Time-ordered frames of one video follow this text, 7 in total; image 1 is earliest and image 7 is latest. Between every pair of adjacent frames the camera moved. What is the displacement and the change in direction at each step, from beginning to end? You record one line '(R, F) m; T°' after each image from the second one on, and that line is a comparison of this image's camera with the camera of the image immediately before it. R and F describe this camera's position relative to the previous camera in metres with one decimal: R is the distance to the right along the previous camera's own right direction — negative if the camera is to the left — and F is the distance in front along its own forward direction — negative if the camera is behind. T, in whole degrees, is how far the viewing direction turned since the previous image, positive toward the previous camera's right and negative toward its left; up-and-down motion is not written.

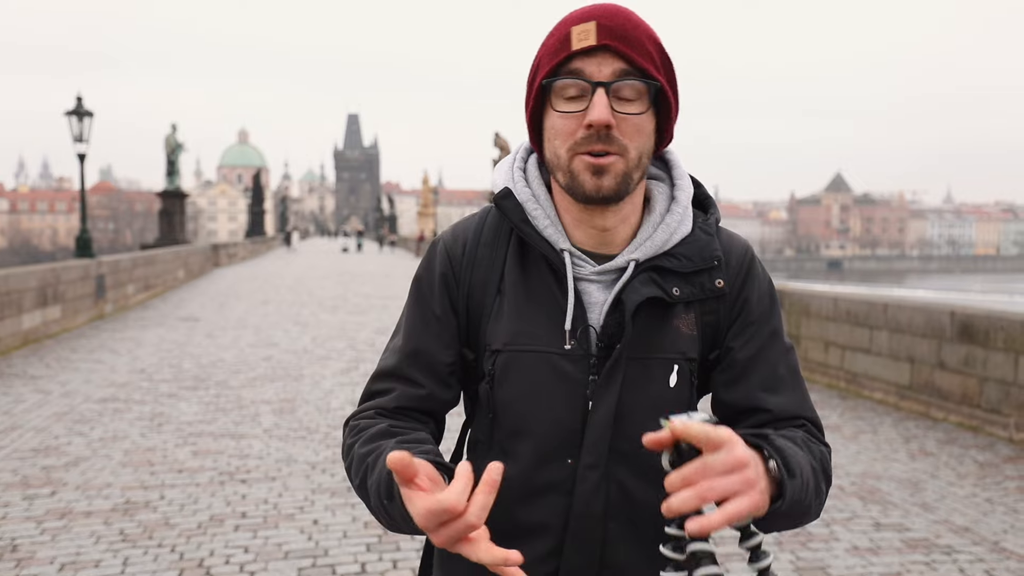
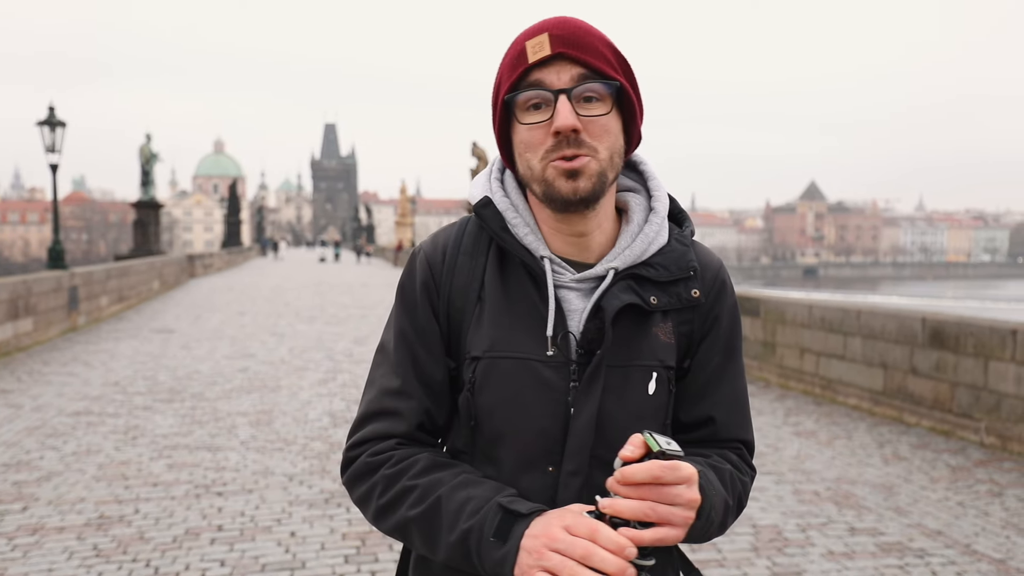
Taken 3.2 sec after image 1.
(-0.1, 0.0) m; +2°
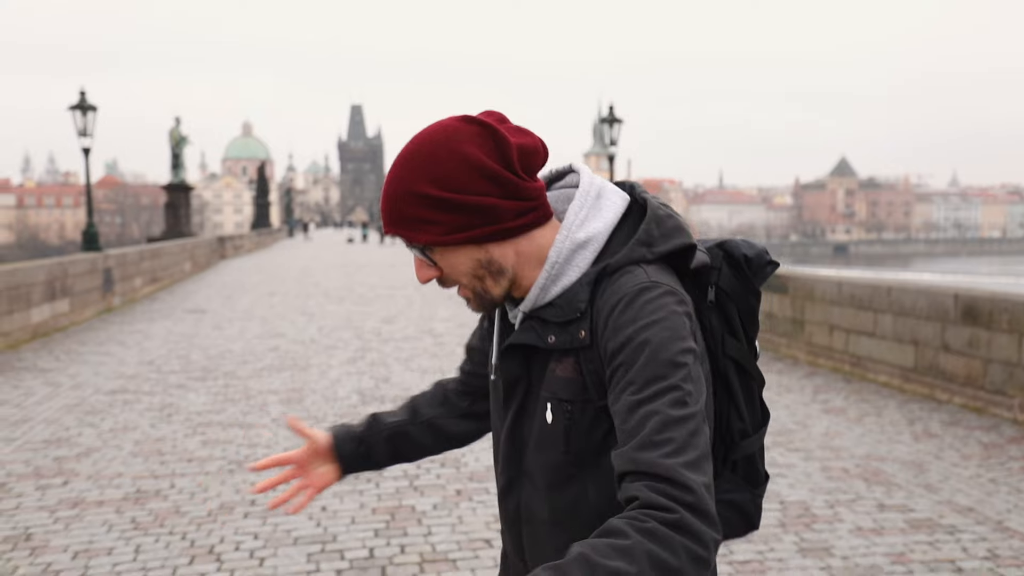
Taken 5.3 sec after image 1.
(+0.1, -0.1) m; -2°
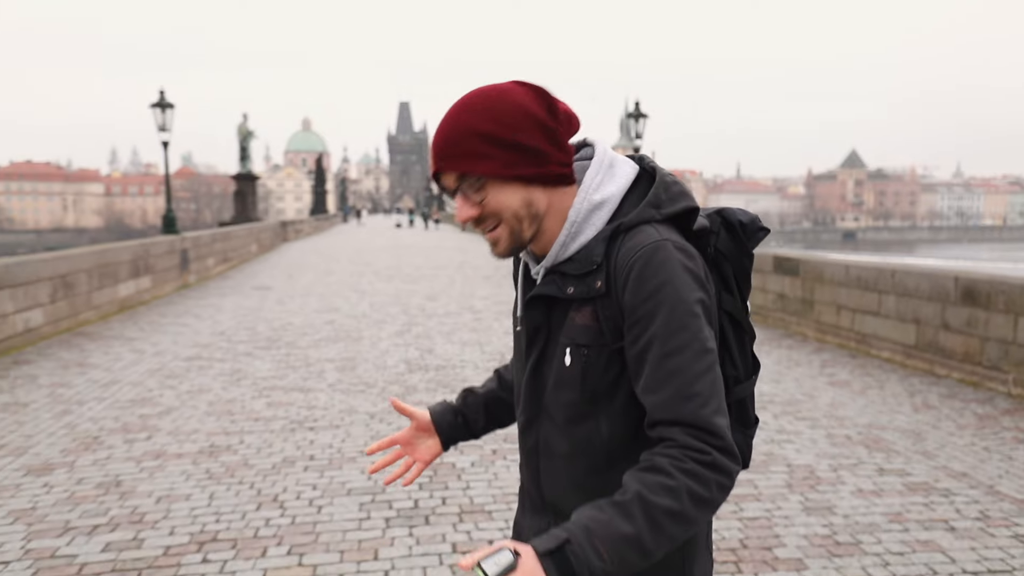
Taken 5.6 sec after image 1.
(+0.3, -2.1) m; -3°
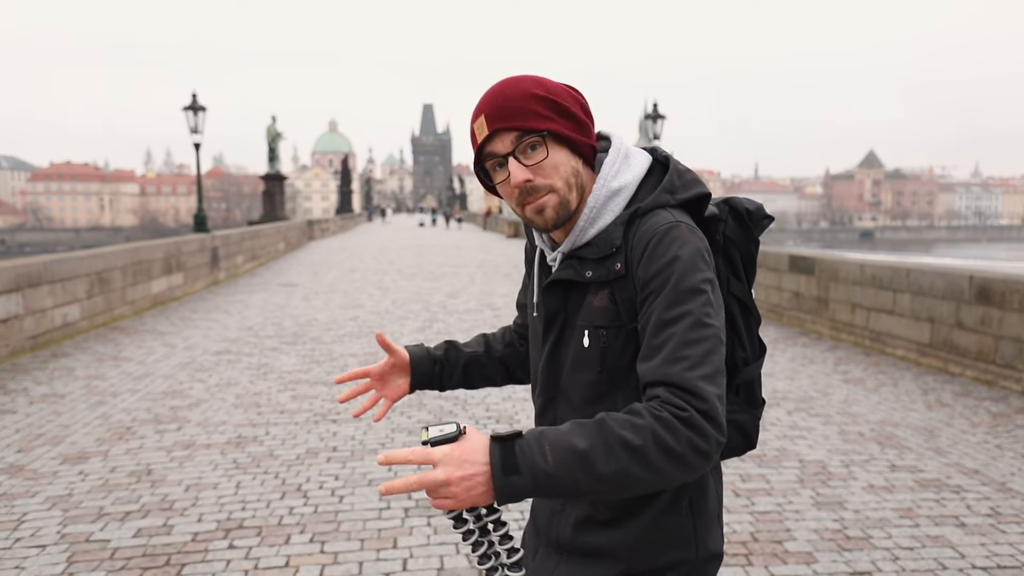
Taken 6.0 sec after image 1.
(+0.2, -0.6) m; -2°
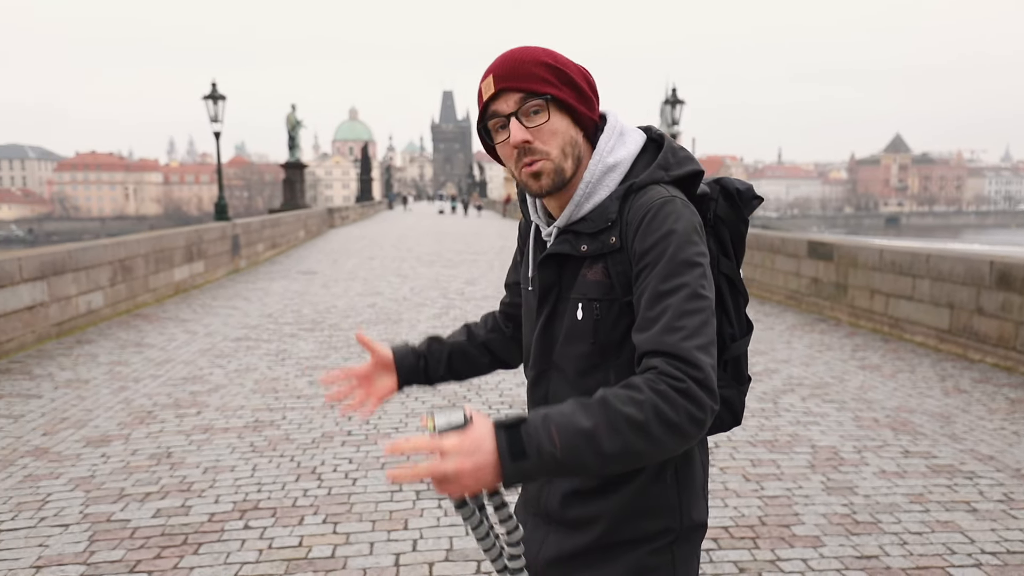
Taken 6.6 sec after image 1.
(+0.2, -0.2) m; -2°
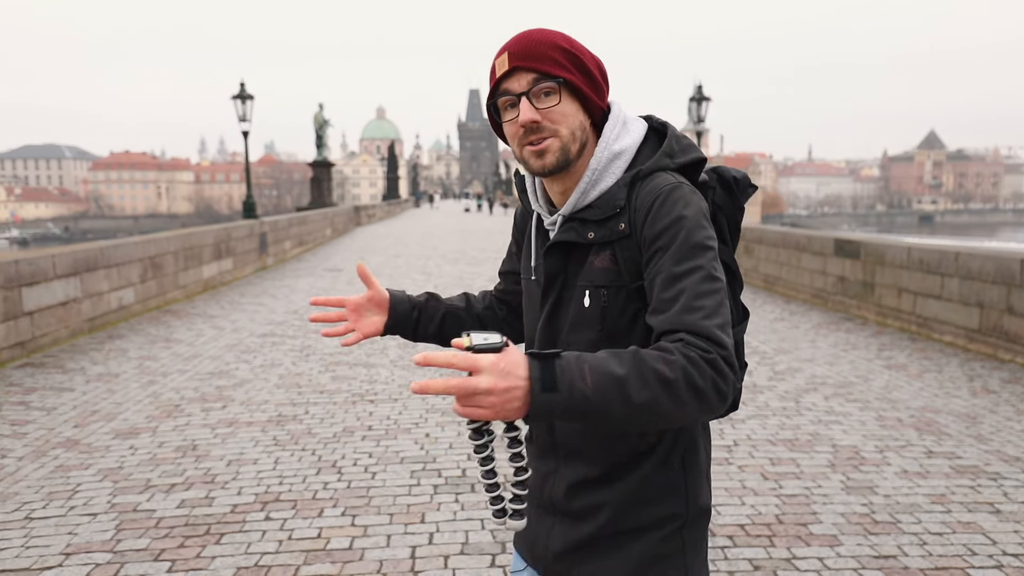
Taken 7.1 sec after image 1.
(+0.2, -0.1) m; -2°
